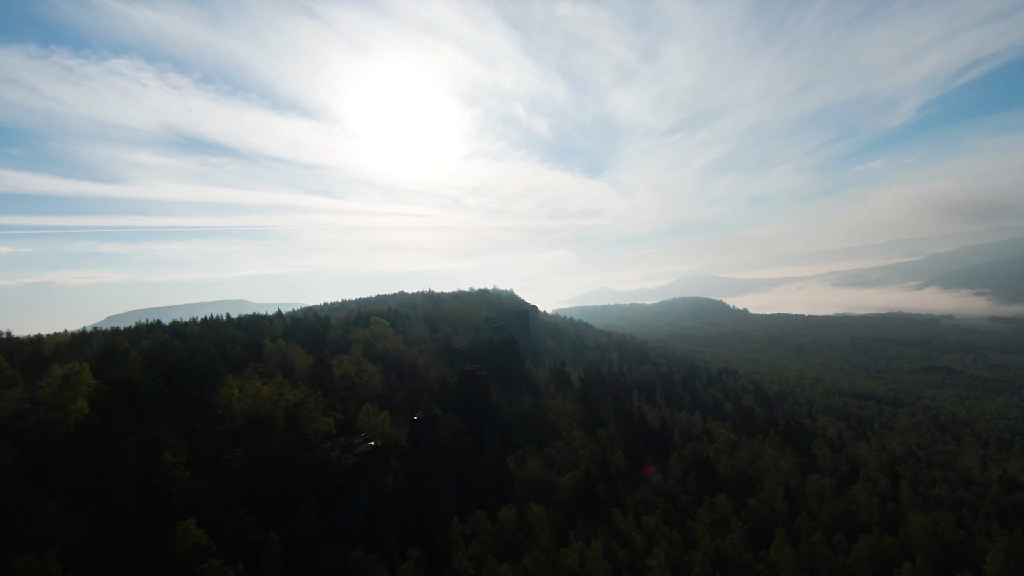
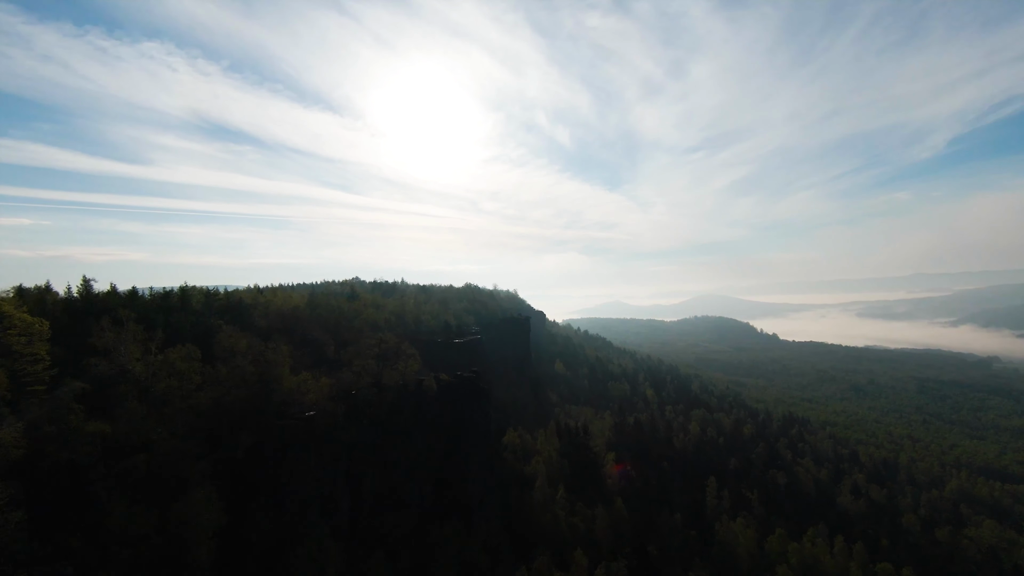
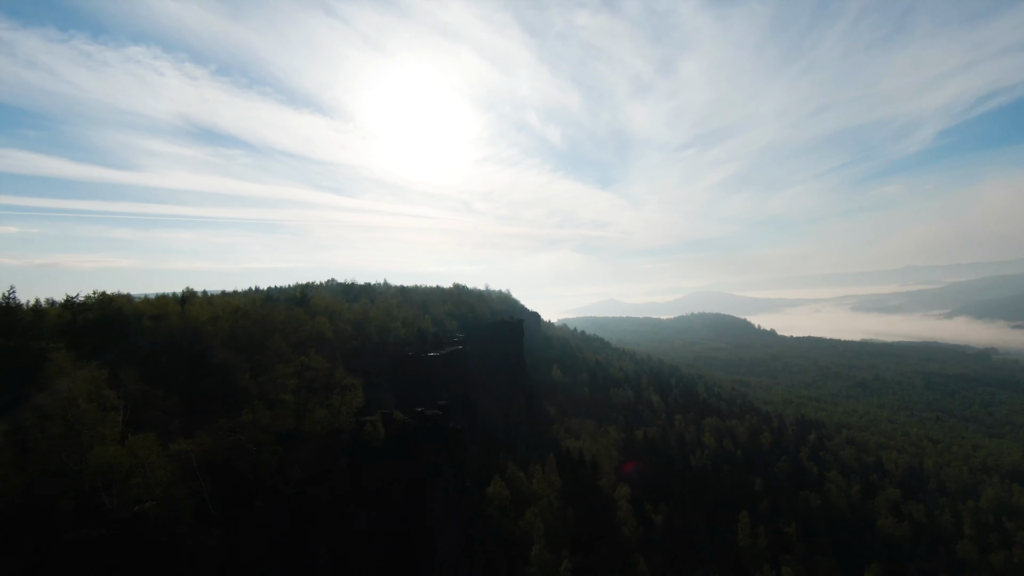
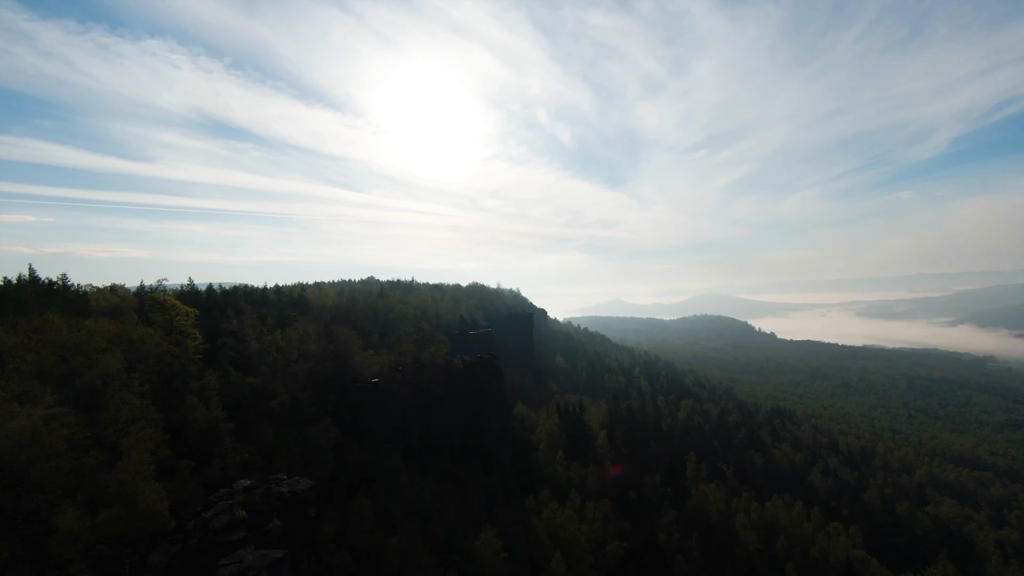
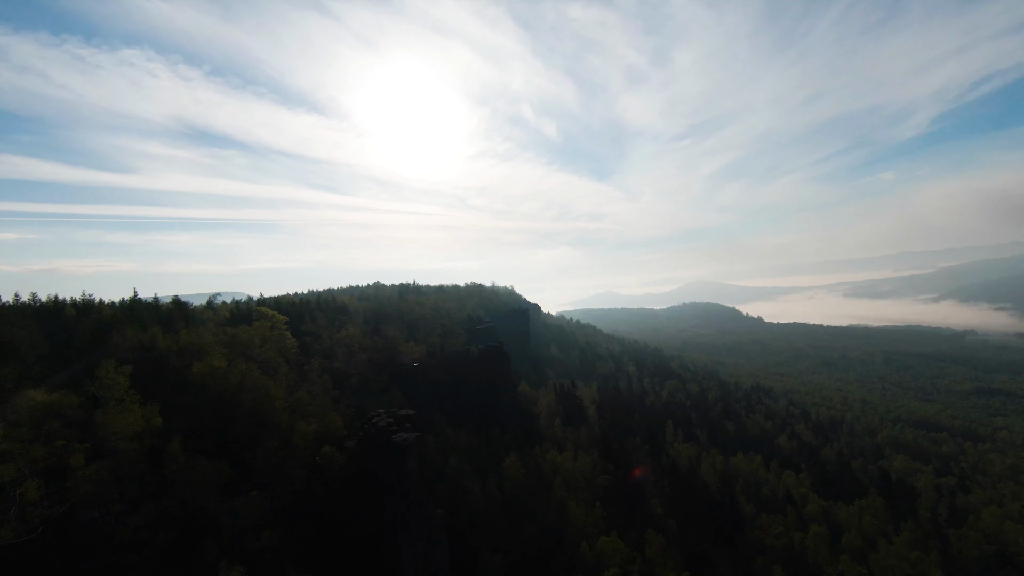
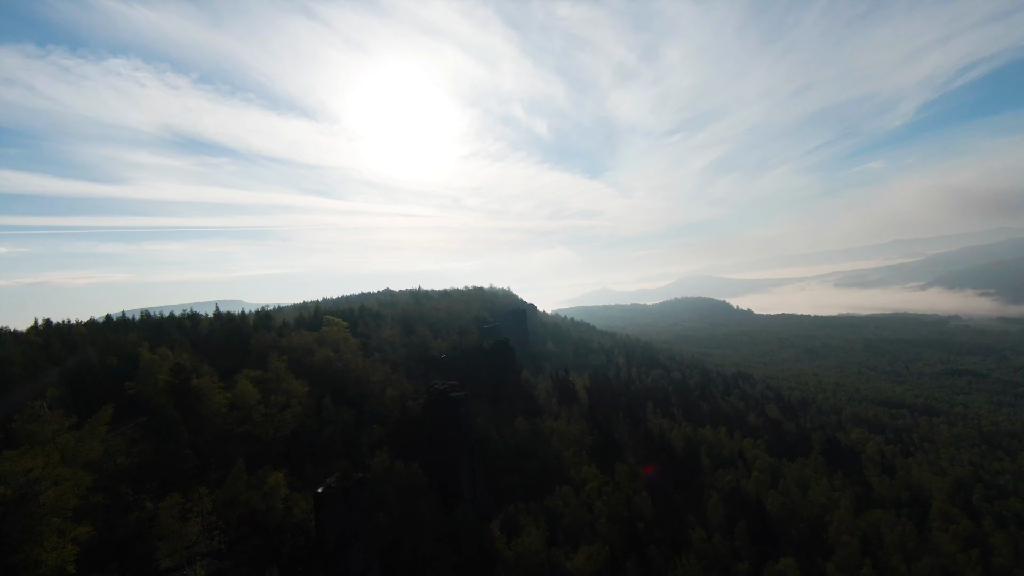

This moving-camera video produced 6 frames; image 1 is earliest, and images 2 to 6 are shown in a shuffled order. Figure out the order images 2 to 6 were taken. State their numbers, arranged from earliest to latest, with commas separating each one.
6, 5, 4, 2, 3
